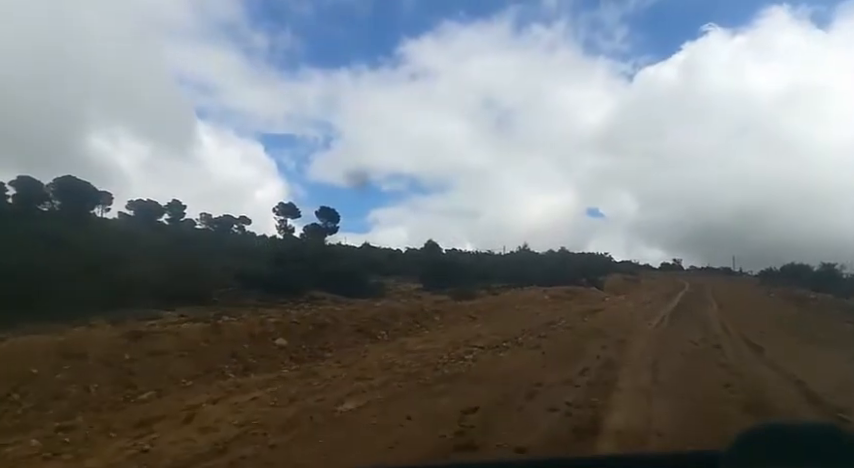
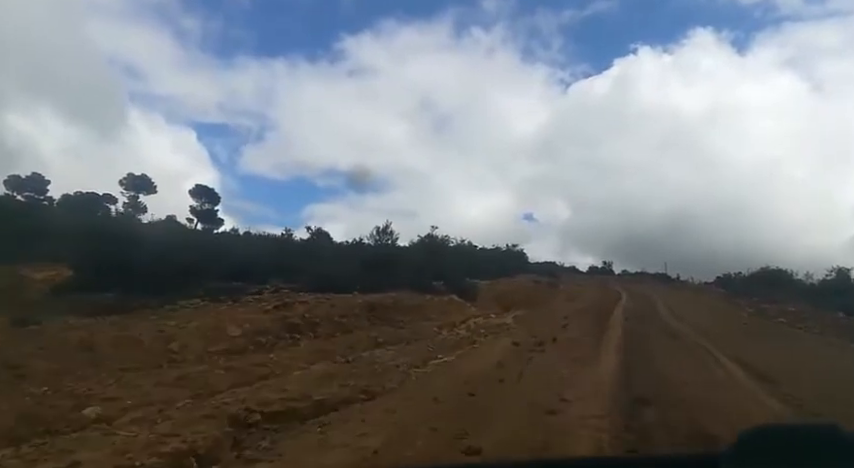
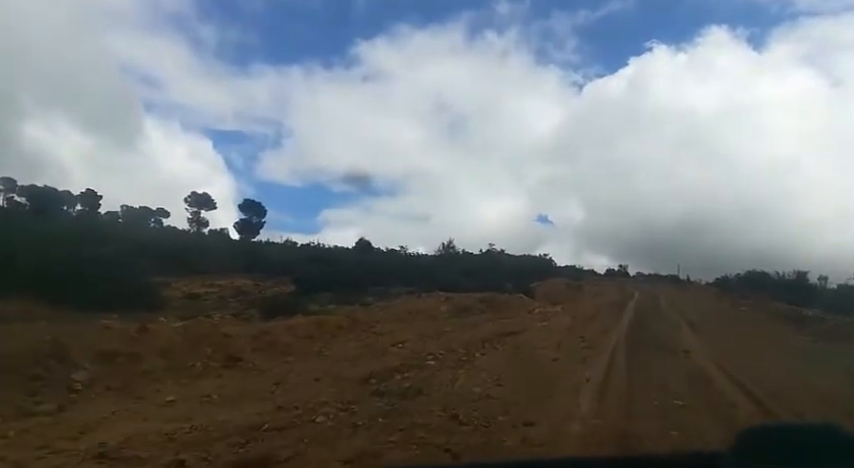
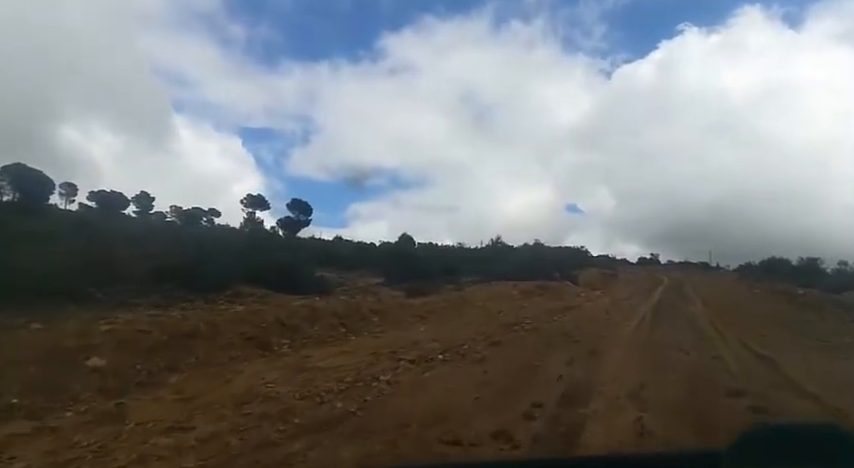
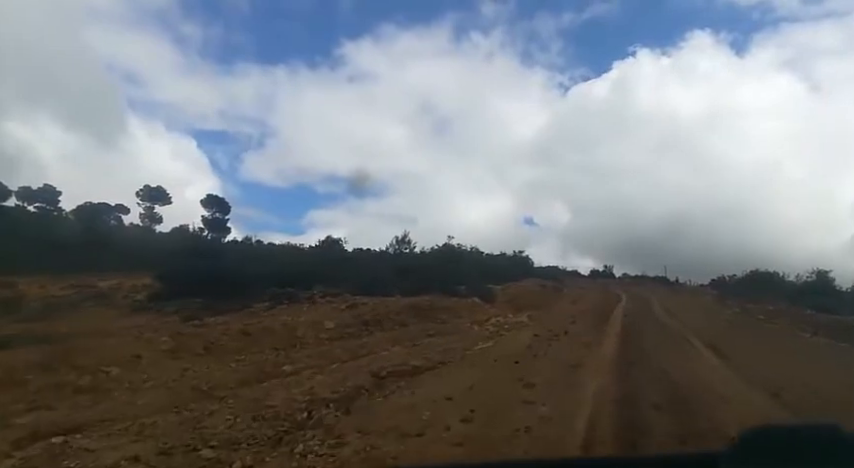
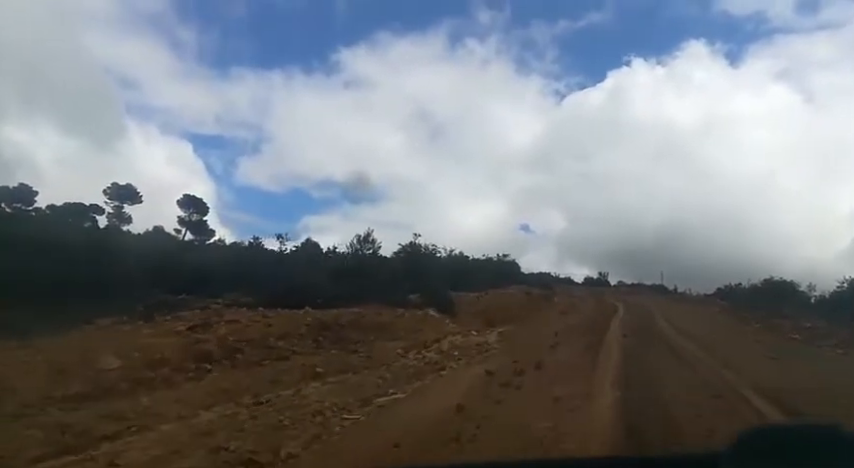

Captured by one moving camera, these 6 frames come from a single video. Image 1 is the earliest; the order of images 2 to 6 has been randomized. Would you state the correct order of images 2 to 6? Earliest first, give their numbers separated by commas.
4, 3, 5, 2, 6
